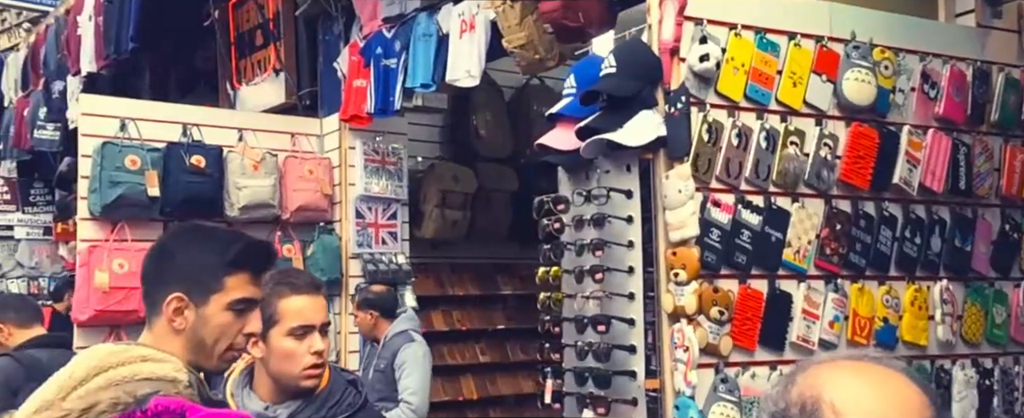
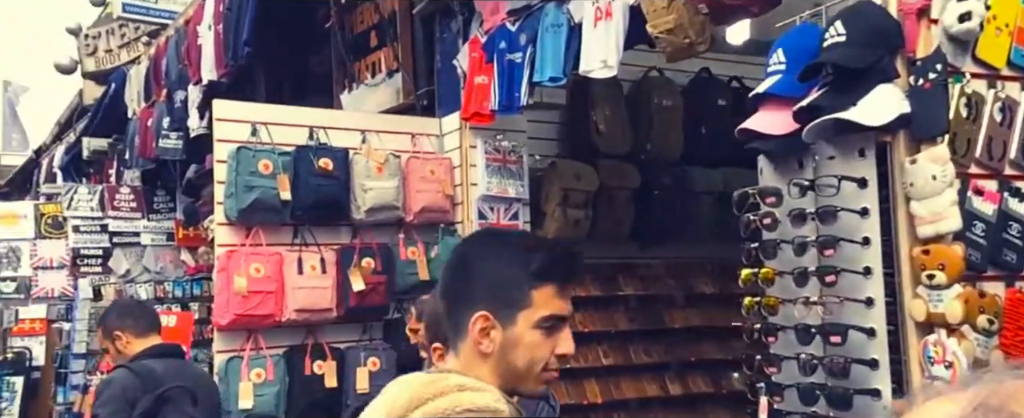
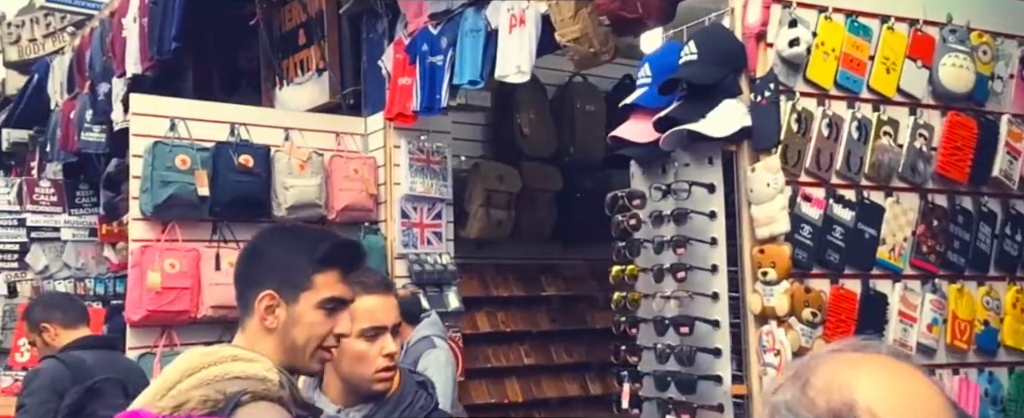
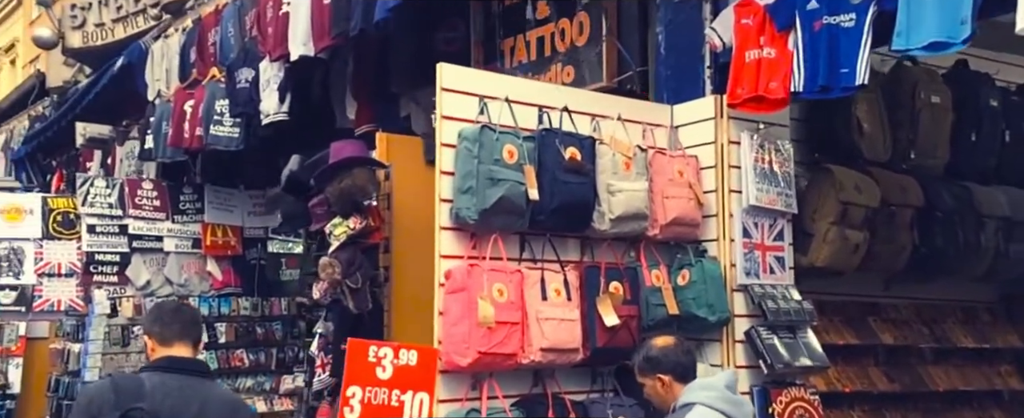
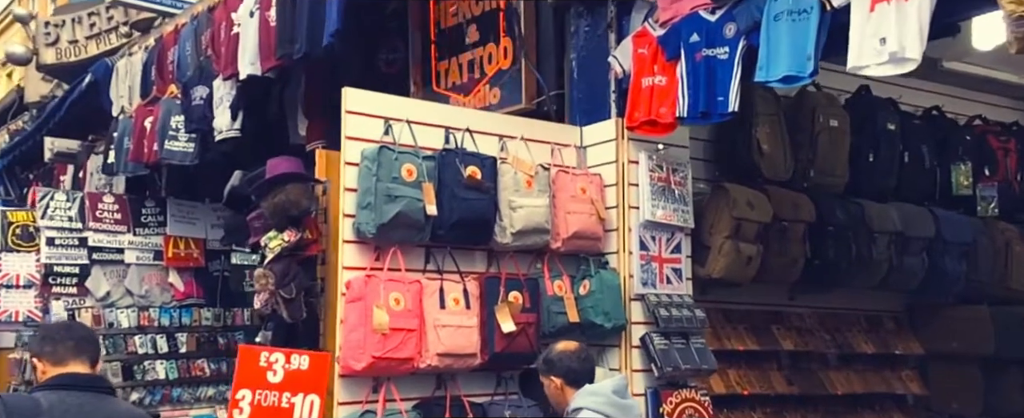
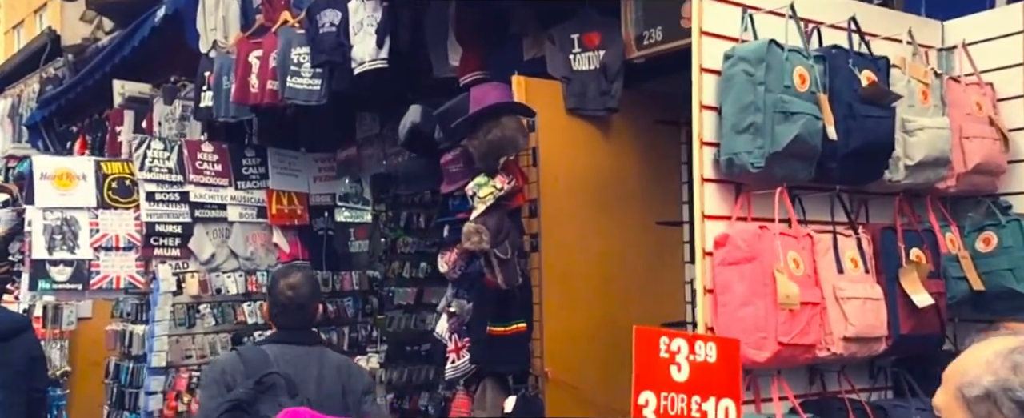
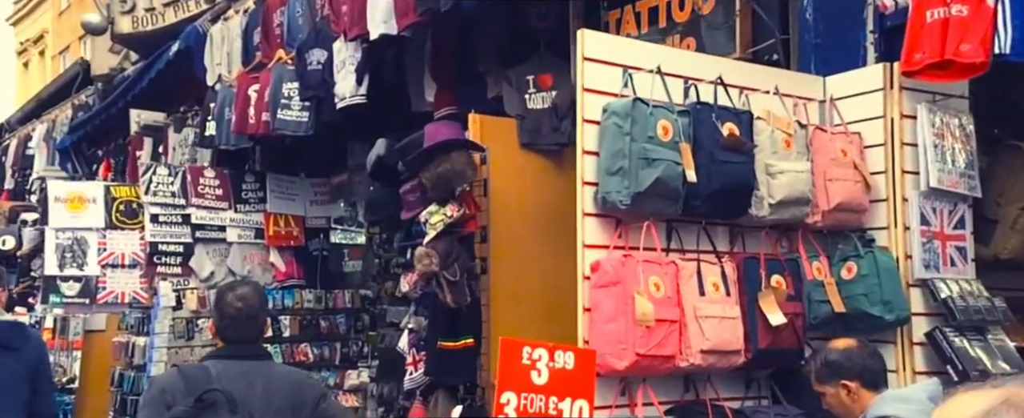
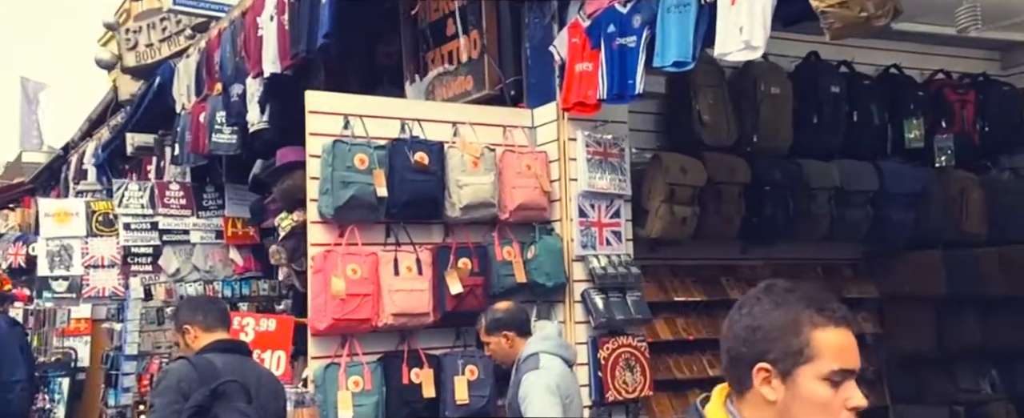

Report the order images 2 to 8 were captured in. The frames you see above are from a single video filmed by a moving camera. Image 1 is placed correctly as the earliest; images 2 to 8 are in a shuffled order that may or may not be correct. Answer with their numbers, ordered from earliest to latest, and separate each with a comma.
3, 2, 8, 5, 4, 7, 6
